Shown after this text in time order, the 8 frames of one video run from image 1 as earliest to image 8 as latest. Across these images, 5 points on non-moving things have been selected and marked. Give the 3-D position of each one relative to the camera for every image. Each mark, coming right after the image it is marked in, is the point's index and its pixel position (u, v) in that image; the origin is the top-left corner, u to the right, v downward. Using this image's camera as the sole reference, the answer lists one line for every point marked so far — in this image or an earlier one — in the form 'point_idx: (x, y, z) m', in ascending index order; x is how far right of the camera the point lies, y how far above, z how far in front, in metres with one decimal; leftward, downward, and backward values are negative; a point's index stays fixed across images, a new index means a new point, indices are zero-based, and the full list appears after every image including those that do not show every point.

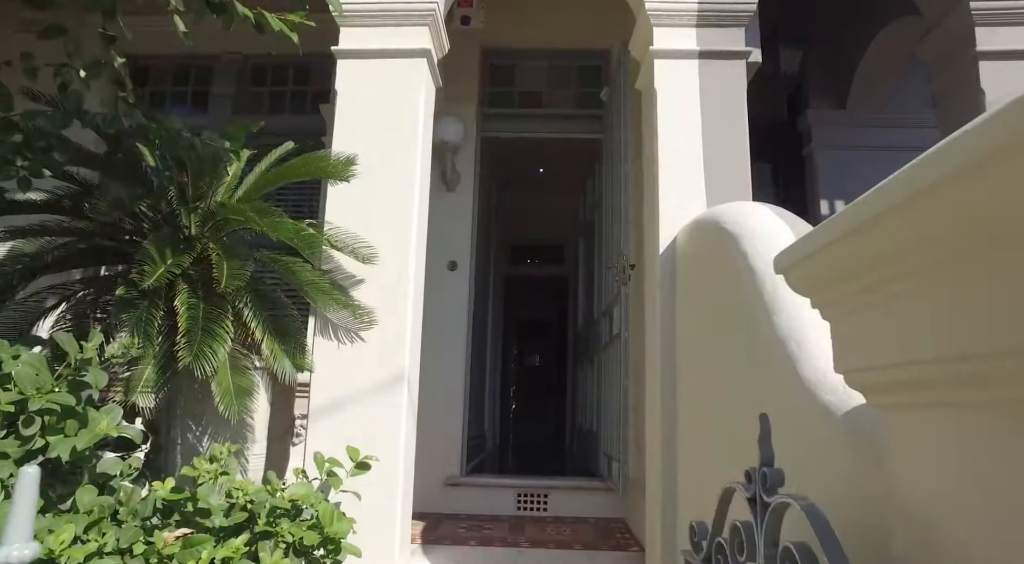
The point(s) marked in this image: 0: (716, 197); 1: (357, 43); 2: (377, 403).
0: (+1.1, +0.5, +3.5) m
1: (-0.9, +1.4, +3.7) m
2: (-0.7, -0.6, +3.3) m
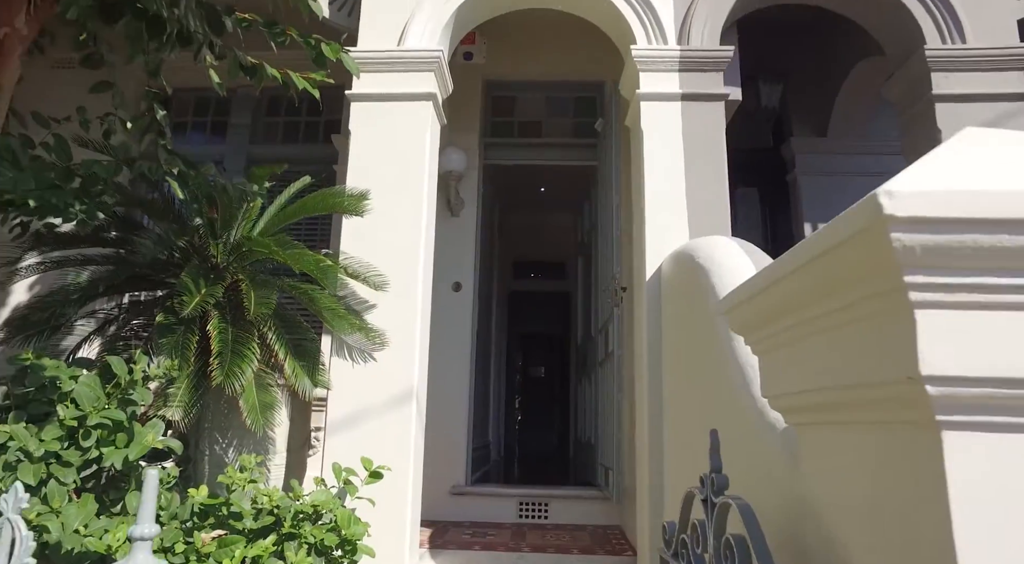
0: (+1.1, +0.3, +3.8) m
1: (-0.9, +1.2, +4.1) m
2: (-0.7, -0.8, +3.6) m
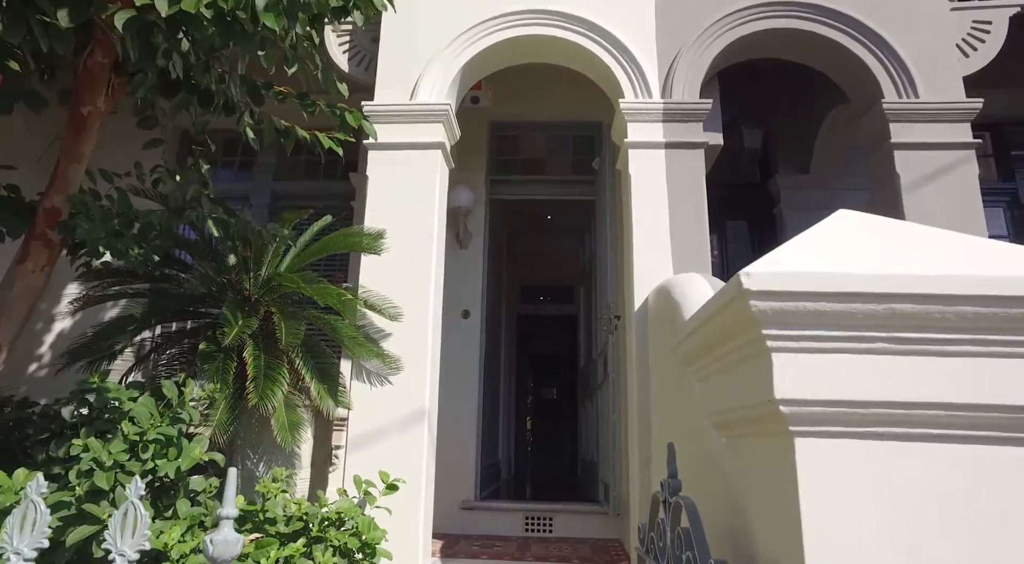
0: (+1.1, +0.1, +4.2) m
1: (-0.9, +1.0, +4.5) m
2: (-0.7, -1.0, +4.0) m
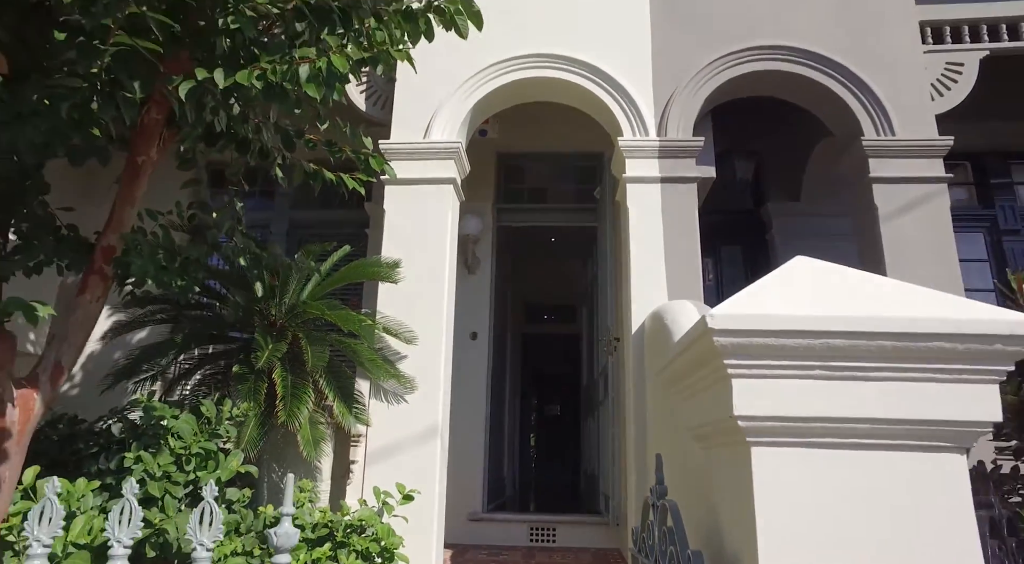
0: (+1.2, 0.0, +4.5) m
1: (-0.9, +0.8, +4.9) m
2: (-0.6, -1.1, +4.3) m
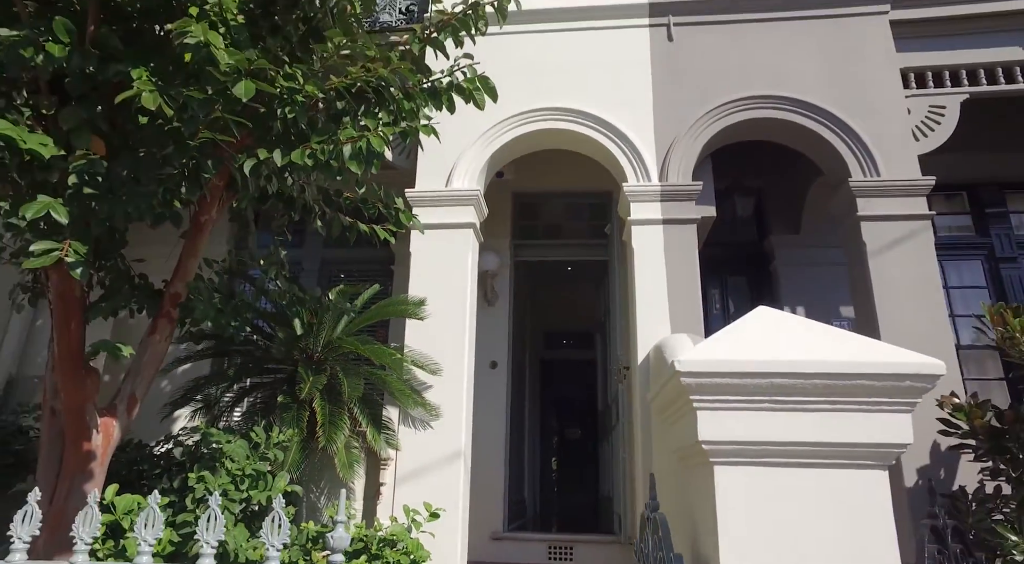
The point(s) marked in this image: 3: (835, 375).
0: (+1.3, -0.3, +4.9) m
1: (-0.7, +0.5, +5.4) m
2: (-0.5, -1.4, +4.8) m
3: (+1.0, -0.3, +2.0) m
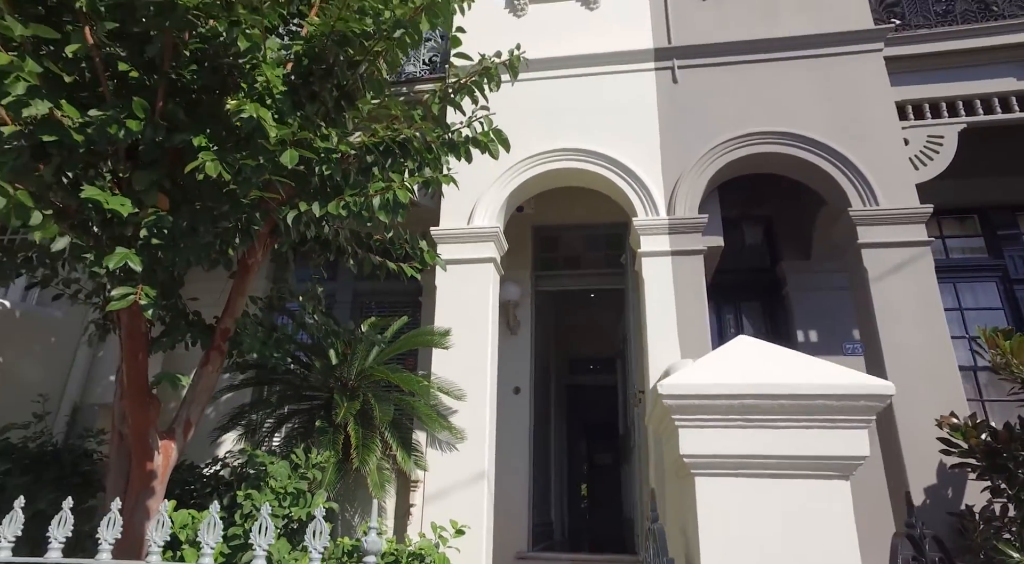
0: (+1.4, -0.5, +5.2) m
1: (-0.6, +0.3, +5.8) m
2: (-0.4, -1.7, +5.1) m
3: (+1.0, -0.4, +2.3) m
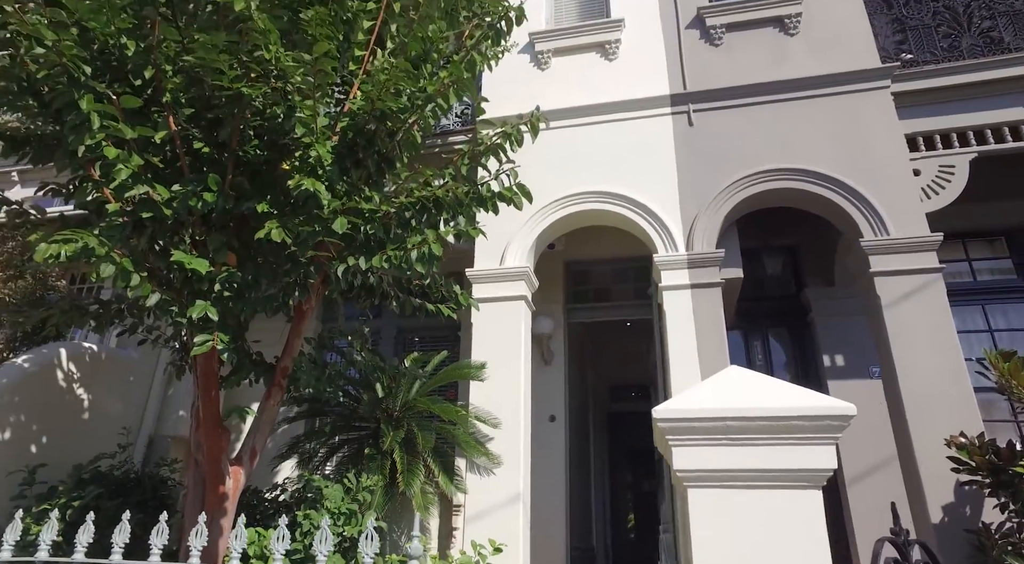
0: (+1.7, -0.8, +5.5) m
1: (-0.3, -0.1, +6.3) m
2: (-0.1, -2.0, +5.5) m
3: (+1.1, -0.6, +2.7) m
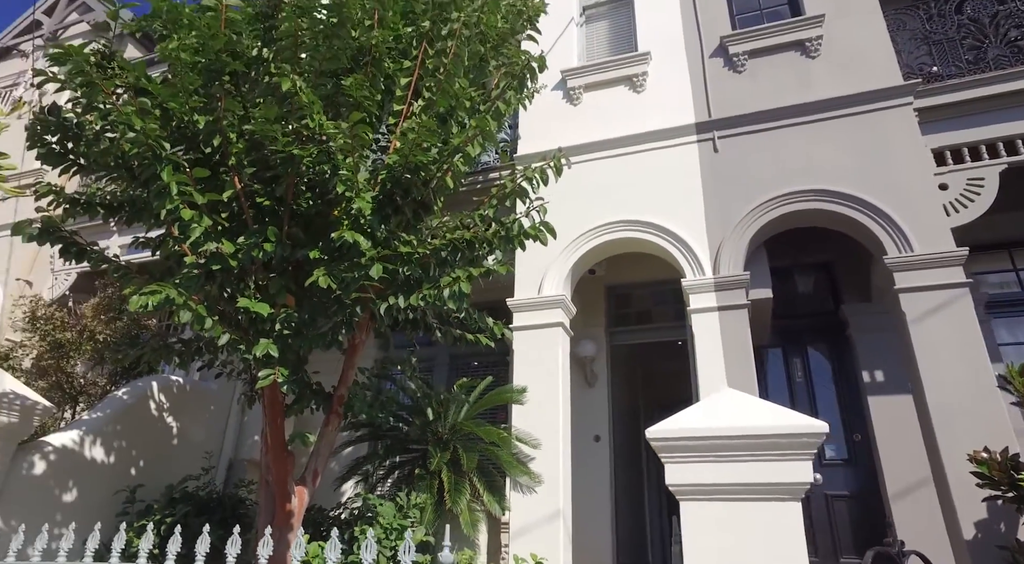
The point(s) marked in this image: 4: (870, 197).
0: (+2.0, -1.0, +5.7) m
1: (+0.1, -0.4, +6.7) m
2: (+0.3, -2.3, +5.8) m
3: (+1.1, -0.7, +3.0) m
4: (+3.4, +0.8, +6.1) m
